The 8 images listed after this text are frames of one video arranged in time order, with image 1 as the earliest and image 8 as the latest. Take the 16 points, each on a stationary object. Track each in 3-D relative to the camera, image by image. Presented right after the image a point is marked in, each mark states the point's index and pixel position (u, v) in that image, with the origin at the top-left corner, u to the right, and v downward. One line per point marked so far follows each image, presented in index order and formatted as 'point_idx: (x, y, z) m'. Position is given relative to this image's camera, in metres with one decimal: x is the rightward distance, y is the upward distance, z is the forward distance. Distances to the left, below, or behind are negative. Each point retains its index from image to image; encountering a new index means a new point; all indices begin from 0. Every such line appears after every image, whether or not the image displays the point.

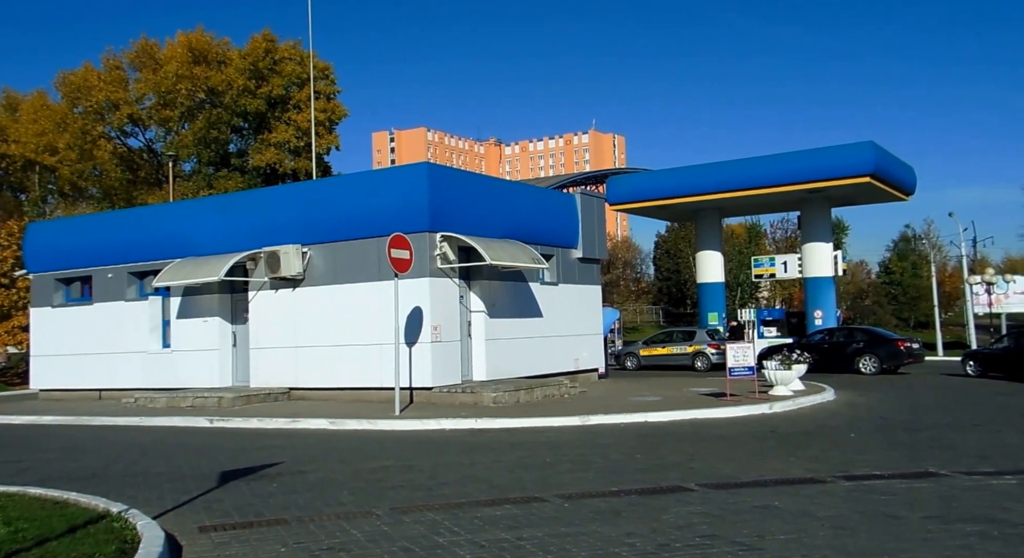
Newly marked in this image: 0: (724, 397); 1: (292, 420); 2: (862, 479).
0: (+4.3, -2.4, +19.9) m
1: (-3.7, -2.4, +16.5) m
2: (+3.9, -2.2, +10.9) m
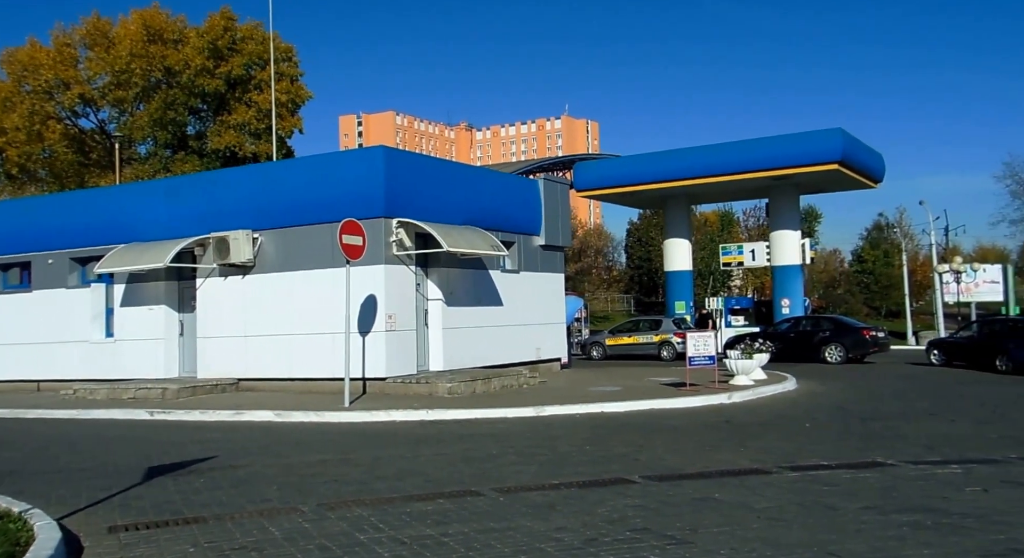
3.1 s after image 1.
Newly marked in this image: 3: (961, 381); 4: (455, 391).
0: (+3.4, -2.2, +19.5) m
1: (-4.5, -2.2, +16.0) m
2: (+3.2, -2.1, +10.6) m
3: (+8.6, -2.0, +18.9) m
4: (-1.1, -2.2, +19.2) m
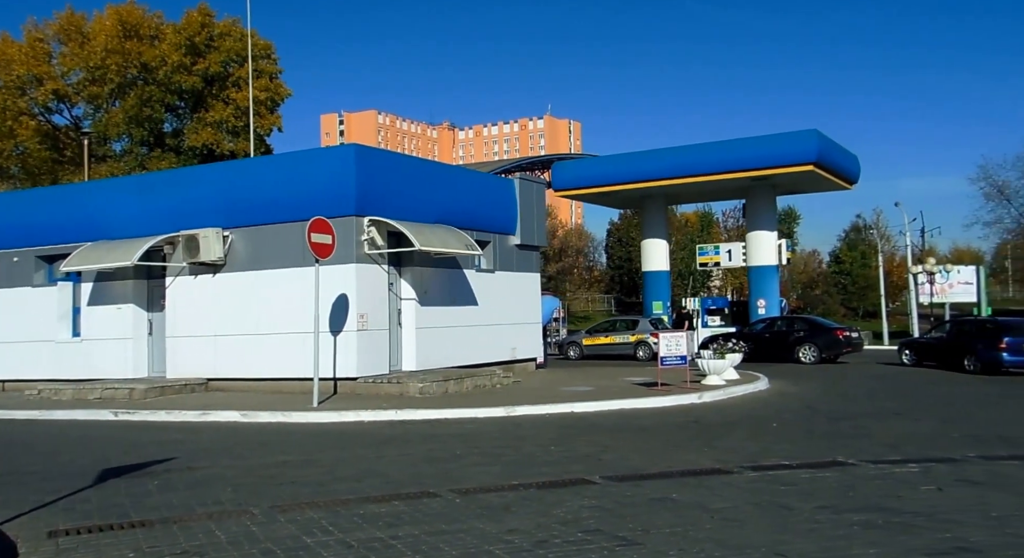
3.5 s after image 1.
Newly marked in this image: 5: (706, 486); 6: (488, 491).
0: (+2.8, -2.2, +19.5) m
1: (-5.0, -2.2, +15.9) m
2: (+2.8, -2.1, +10.6) m
3: (+8.1, -2.0, +18.9) m
4: (-1.7, -2.2, +19.1) m
5: (+1.9, -2.1, +9.7) m
6: (-0.2, -2.1, +9.6) m
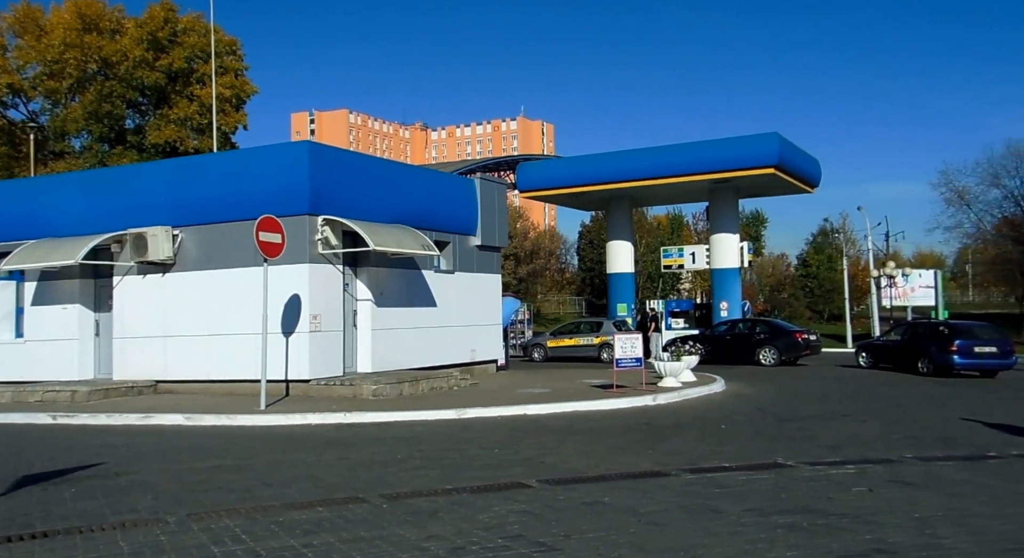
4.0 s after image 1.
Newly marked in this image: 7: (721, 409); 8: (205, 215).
0: (+1.9, -2.2, +19.4) m
1: (-5.8, -2.2, +15.6) m
2: (+2.1, -2.1, +10.5) m
3: (+7.2, -2.0, +18.9) m
4: (-2.5, -2.2, +18.9) m
5: (+1.3, -2.1, +9.6) m
6: (-0.9, -2.1, +9.4) m
7: (+3.7, -2.3, +17.1) m
8: (-6.1, +1.3, +19.3) m
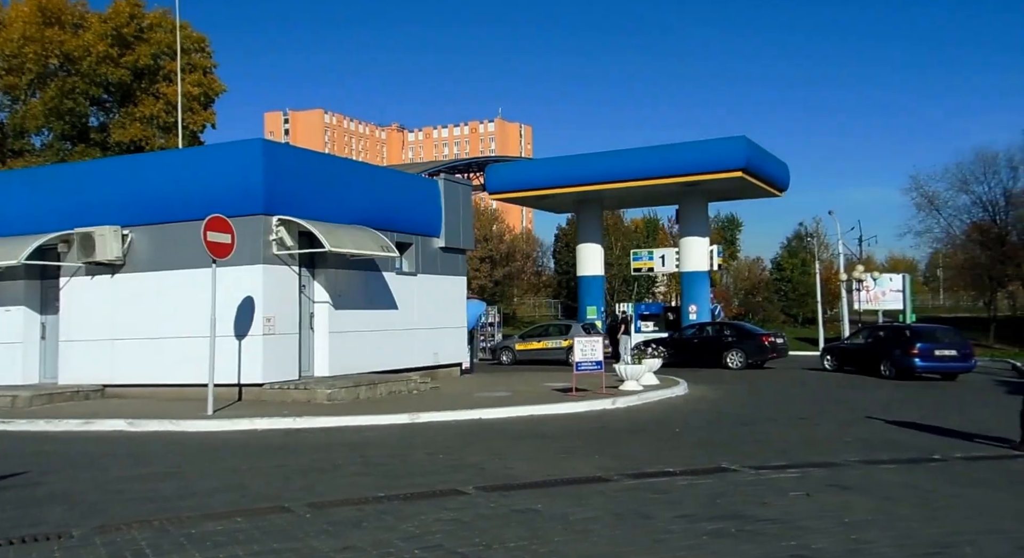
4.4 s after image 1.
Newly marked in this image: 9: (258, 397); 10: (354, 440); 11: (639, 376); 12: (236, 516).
0: (+1.1, -2.2, +19.1) m
1: (-6.6, -2.2, +15.1) m
2: (+1.4, -2.1, +10.2) m
3: (+6.4, -2.1, +18.7) m
4: (-3.3, -2.2, +18.5) m
5: (+0.6, -2.1, +9.2) m
6: (-1.5, -2.1, +9.0) m
7: (+2.9, -2.3, +16.8) m
8: (-6.9, +1.2, +18.8) m
9: (-4.8, -2.2, +18.6) m
10: (-2.3, -2.3, +14.3) m
11: (+2.5, -1.9, +19.5) m
12: (-2.4, -2.0, +8.5) m
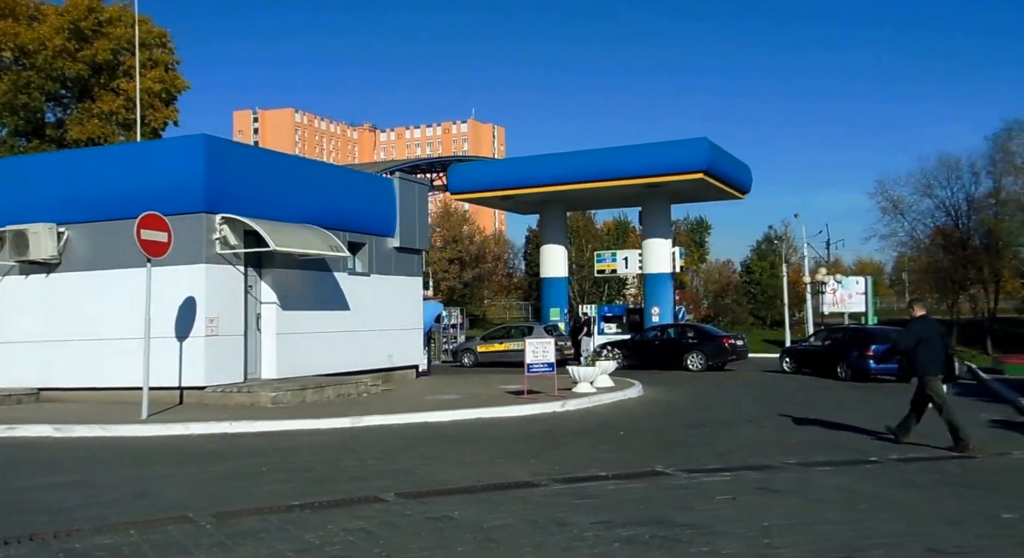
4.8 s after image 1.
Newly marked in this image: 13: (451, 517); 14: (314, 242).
0: (+0.2, -2.2, +18.7) m
1: (-7.5, -2.2, +14.6) m
2: (+0.7, -2.1, +9.8) m
3: (+5.4, -2.1, +18.4) m
4: (-4.3, -2.2, +18.0) m
5: (-0.1, -2.0, +8.8) m
6: (-2.3, -2.1, +8.6) m
7: (+2.0, -2.3, +16.4) m
8: (-7.8, +1.2, +18.3) m
9: (-5.8, -2.2, +18.0) m
10: (-3.2, -2.3, +13.8) m
11: (+1.6, -1.9, +19.1) m
12: (-3.1, -2.0, +8.0) m
13: (-0.5, -2.0, +8.3) m
14: (-4.0, +0.7, +19.6) m
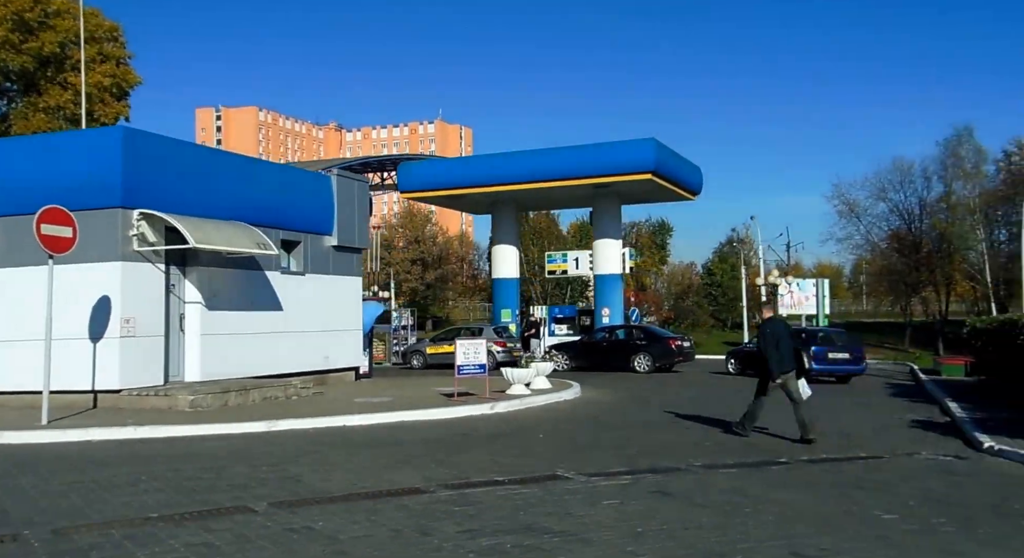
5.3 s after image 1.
0: (-1.1, -2.2, +18.1) m
1: (-8.6, -2.1, +13.8) m
2: (-0.4, -2.0, +9.2) m
3: (+4.2, -2.0, +17.9) m
4: (-5.6, -2.2, +17.3) m
5: (-1.2, -2.0, +8.2) m
6: (-3.3, -2.0, +7.9) m
7: (+0.7, -2.3, +15.9) m
8: (-9.1, +1.3, +17.5) m
9: (-7.0, -2.2, +17.3) m
10: (-4.3, -2.3, +13.1) m
11: (+0.3, -1.9, +18.5) m
12: (-4.2, -2.0, +7.3) m
13: (-1.6, -2.0, +7.6) m
14: (-5.3, +0.8, +18.9) m
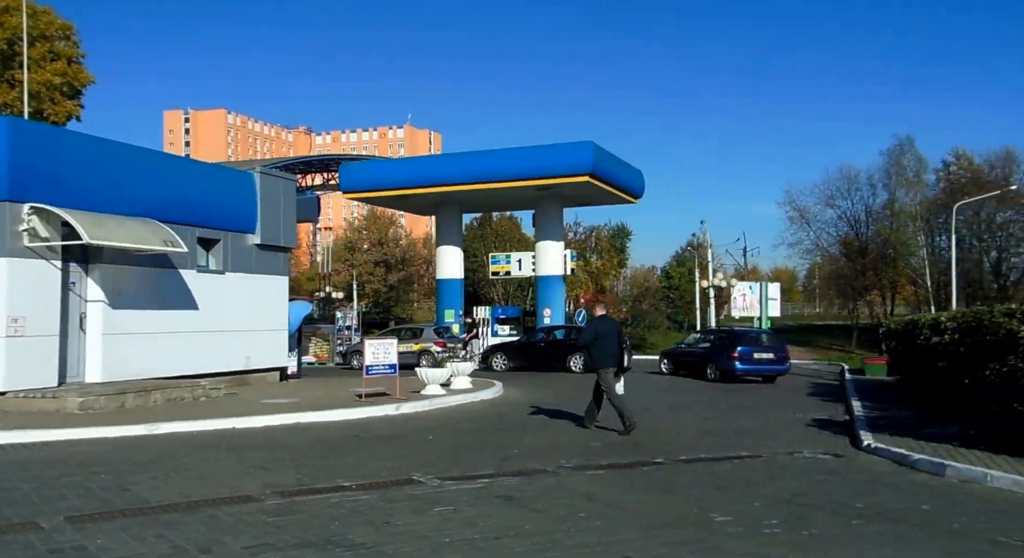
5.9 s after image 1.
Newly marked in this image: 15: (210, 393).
0: (-2.6, -2.1, +17.2) m
1: (-10.1, -2.1, +12.8) m
2: (-1.8, -1.9, +8.3) m
3: (+2.6, -1.9, +17.2) m
4: (-7.1, -2.1, +16.3) m
5: (-2.6, -1.9, +7.3) m
6: (-4.7, -1.9, +7.0) m
7: (-0.8, -2.2, +15.0) m
8: (-10.6, +1.3, +16.5) m
9: (-8.6, -2.1, +16.3) m
10: (-5.8, -2.2, +12.2) m
11: (-1.3, -1.8, +17.7) m
12: (-5.5, -1.8, +6.4) m
13: (-3.0, -1.8, +6.8) m
14: (-6.8, +0.8, +18.0) m
15: (-5.9, -2.3, +19.1) m
